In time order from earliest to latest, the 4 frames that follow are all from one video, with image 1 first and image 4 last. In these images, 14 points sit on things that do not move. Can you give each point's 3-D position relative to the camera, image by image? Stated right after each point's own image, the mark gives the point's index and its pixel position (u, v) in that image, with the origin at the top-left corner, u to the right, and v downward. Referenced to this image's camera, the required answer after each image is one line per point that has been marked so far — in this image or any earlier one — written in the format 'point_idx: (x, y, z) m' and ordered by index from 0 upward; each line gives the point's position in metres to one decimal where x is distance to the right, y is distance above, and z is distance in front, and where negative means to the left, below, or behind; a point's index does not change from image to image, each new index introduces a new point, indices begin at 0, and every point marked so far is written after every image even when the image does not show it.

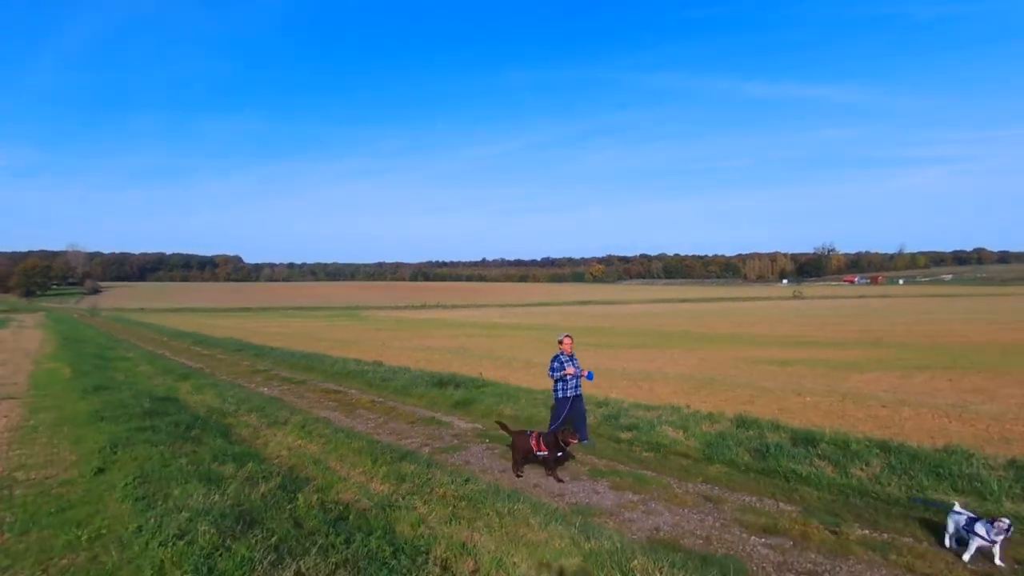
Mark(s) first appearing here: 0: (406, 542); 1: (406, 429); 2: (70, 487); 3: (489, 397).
0: (-1.2, -2.5, +7.9) m
1: (-2.2, -2.8, +15.8) m
2: (-5.4, -2.4, +9.1) m
3: (-0.5, -2.8, +19.2) m
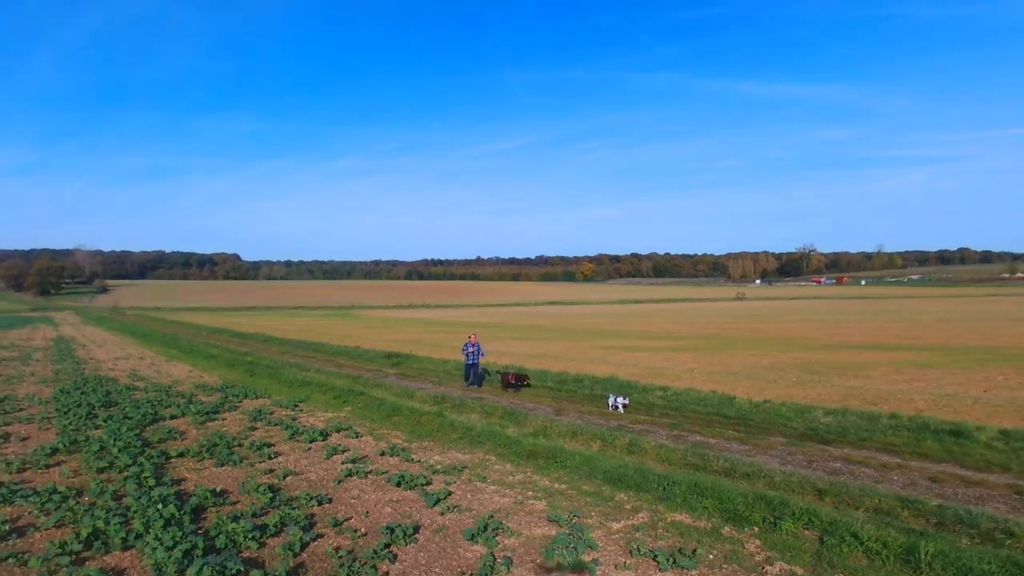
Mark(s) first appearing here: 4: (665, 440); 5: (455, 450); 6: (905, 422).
0: (-5.7, -3.4, +26.6) m
1: (-6.8, -3.7, +34.5) m
2: (-9.9, -3.3, +27.8) m
3: (-5.1, -3.7, +38.0) m
4: (+3.5, -3.5, +17.3) m
5: (-1.0, -2.9, +13.6) m
6: (+9.4, -3.2, +17.9) m
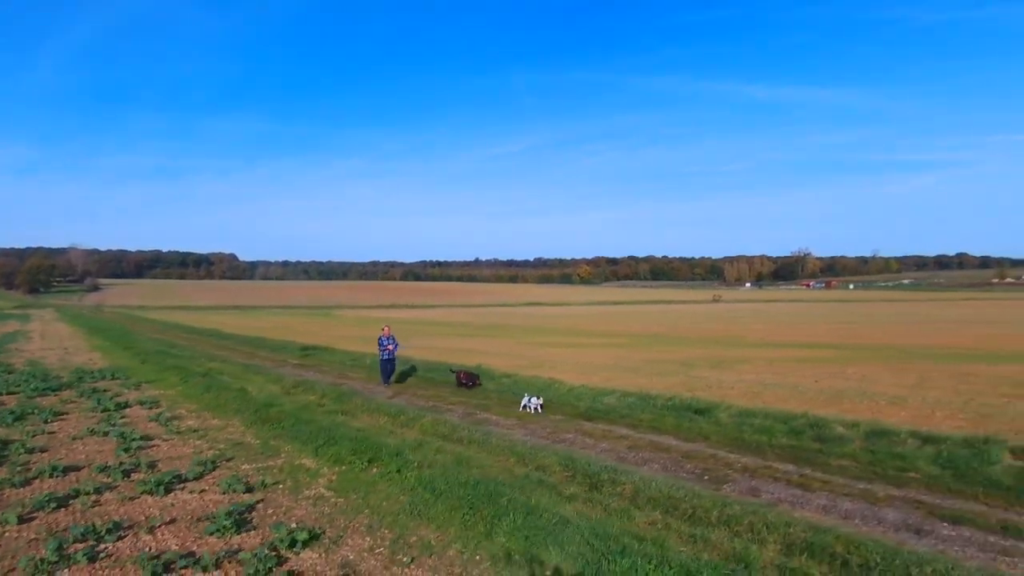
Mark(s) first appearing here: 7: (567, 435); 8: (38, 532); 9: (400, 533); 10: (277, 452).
0: (-10.7, -3.2, +28.5) m
1: (-11.8, -3.5, +36.4) m
2: (-14.9, -3.0, +29.7) m
3: (-10.1, -3.5, +39.8) m
4: (-1.5, -3.3, +19.1) m
5: (-6.1, -2.7, +15.5) m
6: (+4.3, -3.0, +19.8) m
7: (+1.2, -3.2, +16.6) m
8: (-4.9, -2.5, +7.7) m
9: (-1.1, -2.5, +7.6) m
10: (-3.7, -2.6, +11.8) m
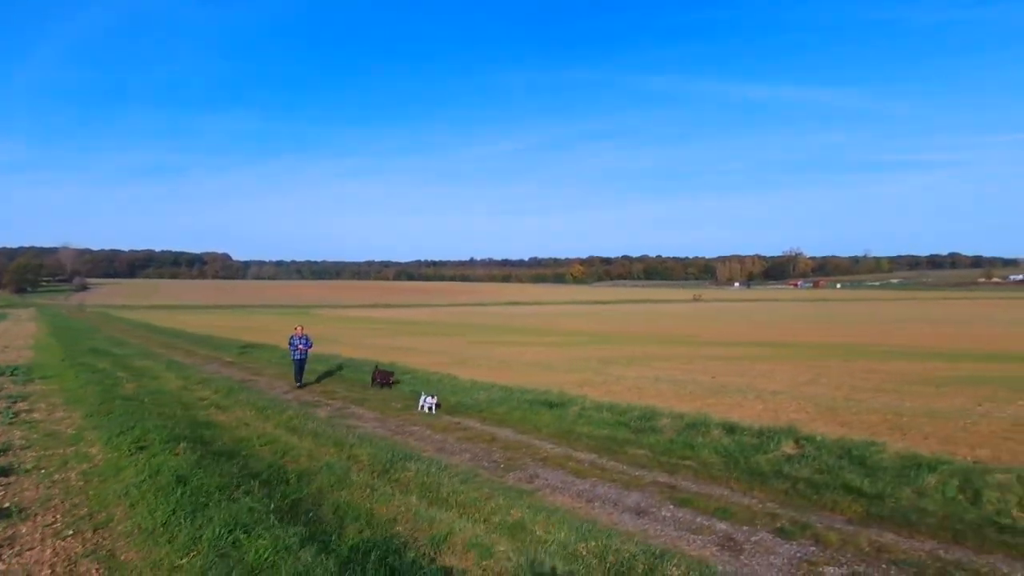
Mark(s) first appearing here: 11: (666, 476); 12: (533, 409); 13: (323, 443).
0: (-14.2, -3.1, +29.0) m
1: (-15.3, -3.4, +36.9) m
2: (-18.4, -3.0, +30.2) m
3: (-13.7, -3.5, +40.4) m
4: (-5.0, -3.2, +19.7) m
5: (-9.5, -2.6, +16.0) m
6: (+0.9, -3.0, +20.4) m
7: (-2.2, -3.2, +17.2) m
8: (-8.3, -2.5, +8.3) m
9: (-4.5, -2.4, +8.2) m
10: (-7.1, -2.5, +12.4) m
11: (+2.5, -3.0, +12.1) m
12: (+0.5, -3.0, +18.5) m
13: (-3.7, -3.0, +15.0) m
